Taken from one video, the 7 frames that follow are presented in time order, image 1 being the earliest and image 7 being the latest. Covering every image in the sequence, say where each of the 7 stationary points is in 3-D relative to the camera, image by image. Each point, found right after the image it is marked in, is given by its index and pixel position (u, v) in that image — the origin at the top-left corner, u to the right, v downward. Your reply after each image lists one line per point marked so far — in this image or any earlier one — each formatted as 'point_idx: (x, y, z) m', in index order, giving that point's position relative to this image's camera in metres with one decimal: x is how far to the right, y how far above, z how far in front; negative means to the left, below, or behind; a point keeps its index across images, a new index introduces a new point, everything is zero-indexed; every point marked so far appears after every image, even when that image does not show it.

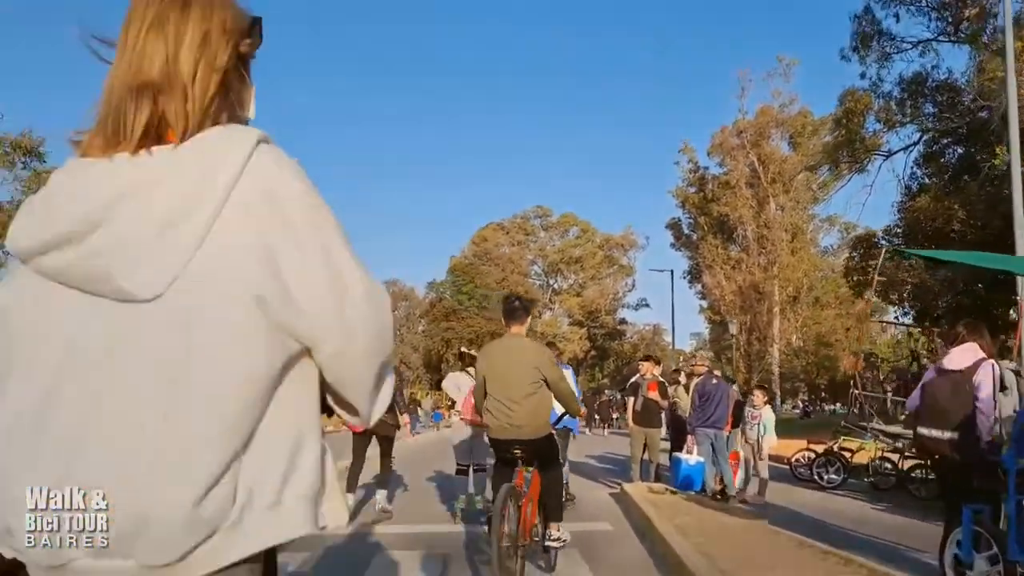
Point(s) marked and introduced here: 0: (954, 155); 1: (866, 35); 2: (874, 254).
0: (+8.0, +2.4, +17.1) m
1: (+6.6, +4.7, +17.5) m
2: (+7.6, +0.8, +19.7) m
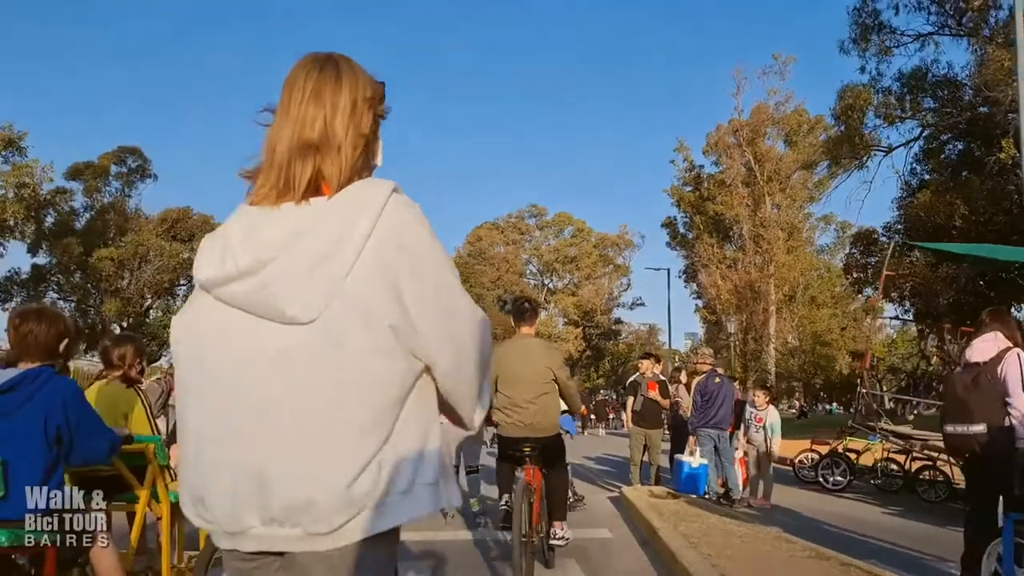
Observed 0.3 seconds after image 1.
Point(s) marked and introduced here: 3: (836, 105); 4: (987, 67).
0: (+7.9, +2.4, +17.0) m
1: (+6.5, +4.8, +17.4) m
2: (+7.5, +0.8, +19.5) m
3: (+6.0, +3.4, +17.7) m
4: (+7.4, +3.5, +14.8) m
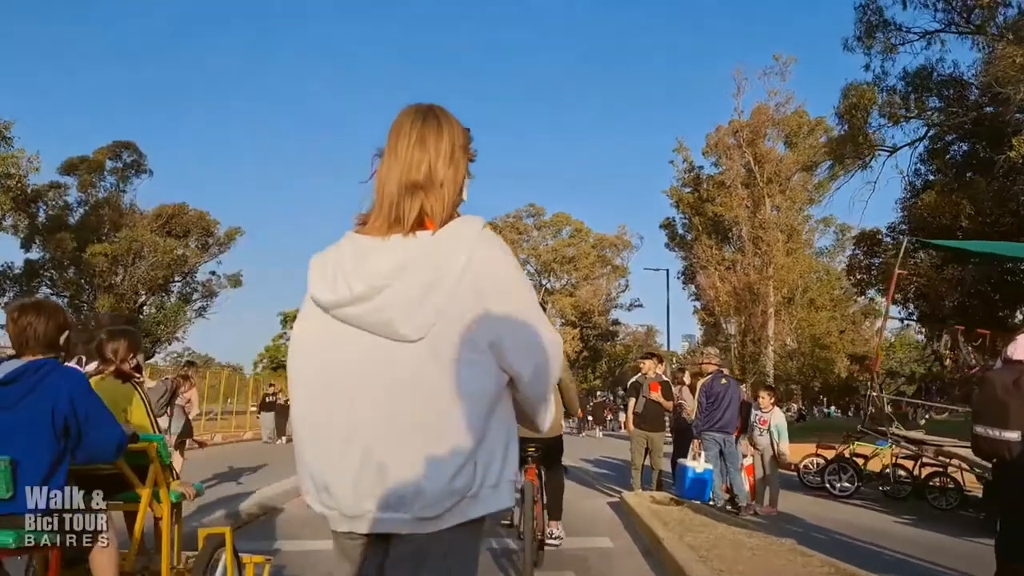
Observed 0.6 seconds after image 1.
0: (+7.9, +2.4, +16.8) m
1: (+6.5, +4.7, +17.2) m
2: (+7.4, +0.8, +19.4) m
3: (+6.0, +3.4, +17.5) m
4: (+7.4, +3.4, +14.7) m
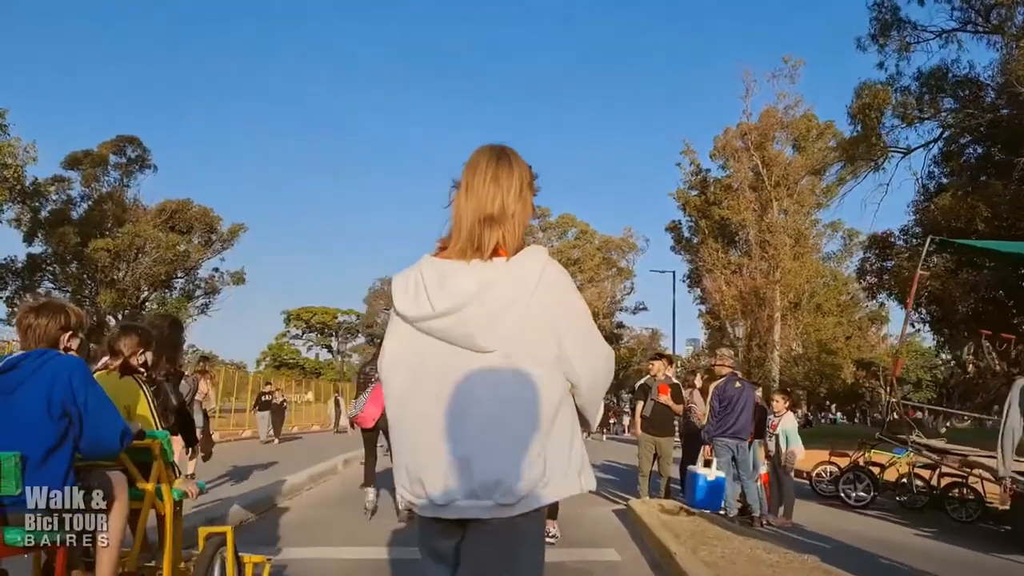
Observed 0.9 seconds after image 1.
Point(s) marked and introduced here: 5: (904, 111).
0: (+8.0, +2.3, +16.6) m
1: (+6.6, +4.6, +17.0) m
2: (+7.5, +0.7, +19.2) m
3: (+6.1, +3.3, +17.3) m
4: (+7.5, +3.3, +14.5) m
5: (+6.9, +3.1, +16.9) m
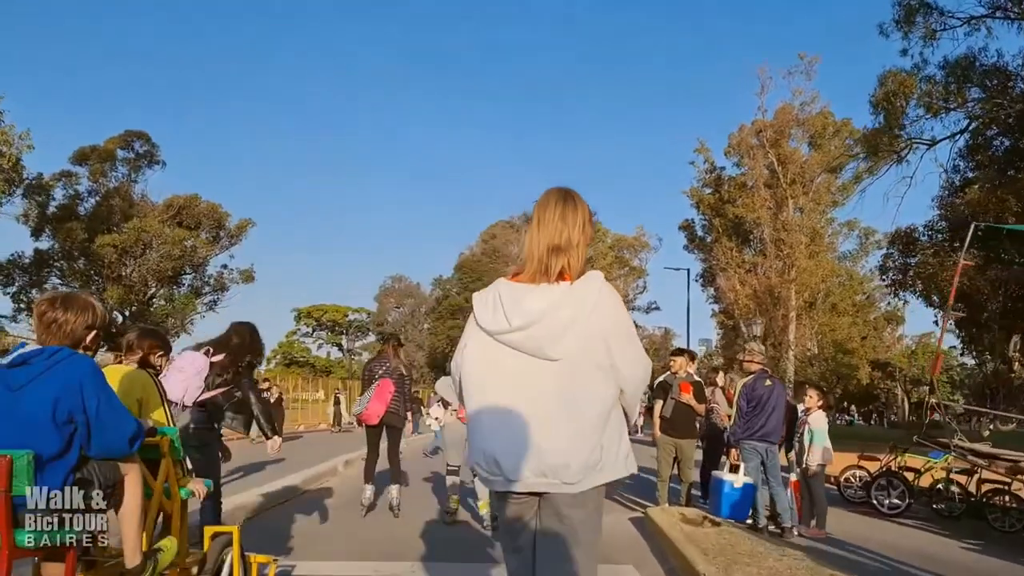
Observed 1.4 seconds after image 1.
0: (+8.2, +2.3, +16.2) m
1: (+6.8, +4.7, +16.6) m
2: (+7.8, +0.7, +18.8) m
3: (+6.3, +3.3, +16.9) m
4: (+7.7, +3.3, +14.1) m
5: (+7.1, +3.1, +16.5) m
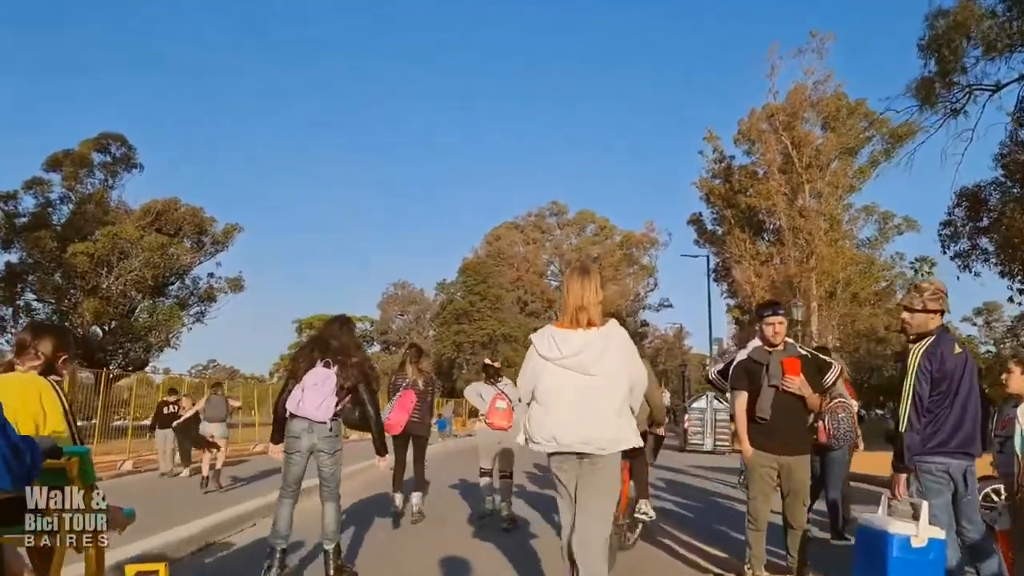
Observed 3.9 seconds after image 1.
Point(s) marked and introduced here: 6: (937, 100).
0: (+8.2, +2.7, +14.8) m
1: (+6.7, +5.0, +15.2) m
2: (+7.8, +1.0, +17.3) m
3: (+6.3, +3.6, +15.5) m
4: (+7.6, +3.7, +12.6) m
5: (+7.0, +3.5, +15.1) m
6: (+6.4, +2.7, +15.6) m
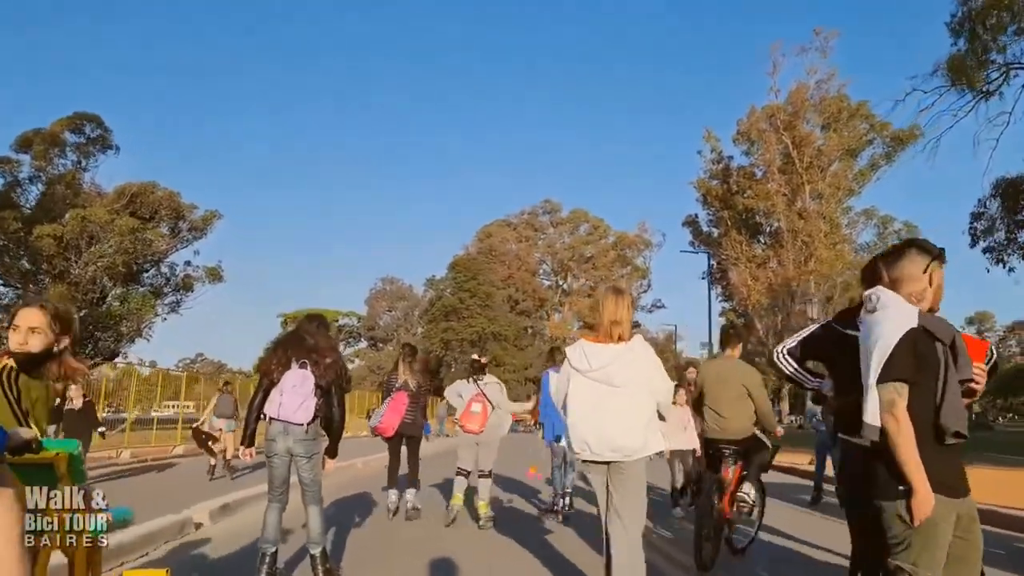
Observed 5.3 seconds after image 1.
0: (+8.0, +2.6, +14.0) m
1: (+6.7, +4.9, +14.4) m
2: (+7.6, +1.0, +16.5) m
3: (+6.2, +3.6, +14.7) m
4: (+7.5, +3.7, +11.9) m
5: (+7.0, +3.4, +14.3) m
6: (+6.3, +2.7, +14.8) m
